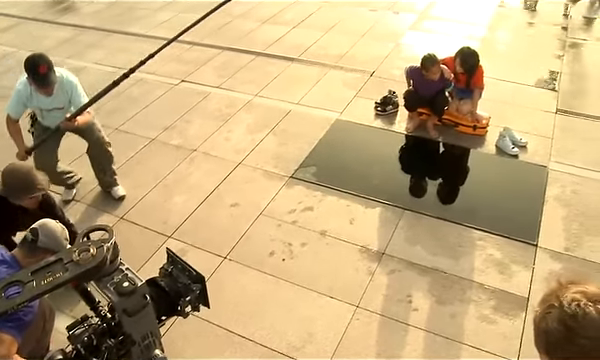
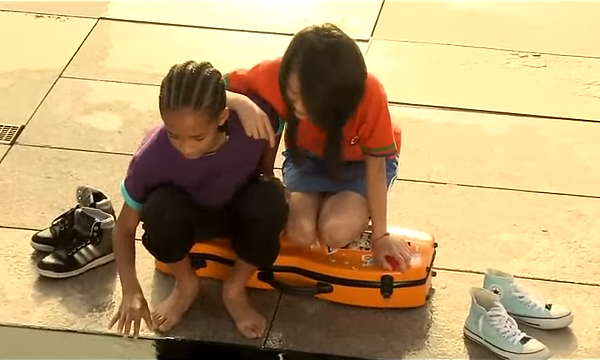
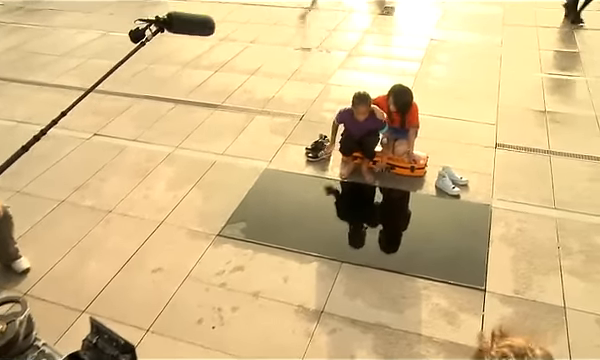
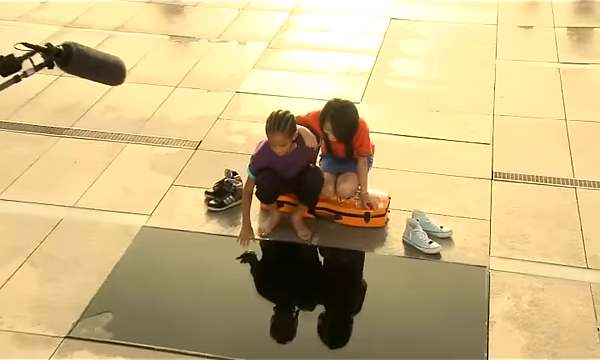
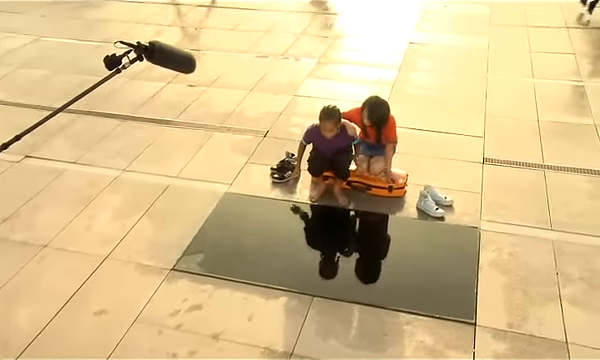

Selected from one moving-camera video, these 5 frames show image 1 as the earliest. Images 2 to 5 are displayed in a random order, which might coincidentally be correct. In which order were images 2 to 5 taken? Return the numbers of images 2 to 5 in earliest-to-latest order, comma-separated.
3, 5, 4, 2
